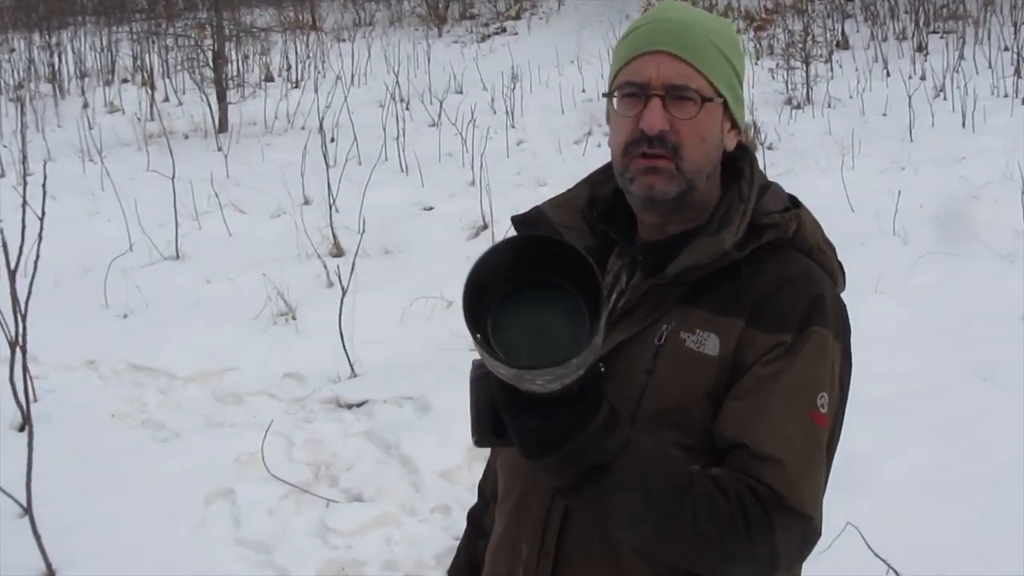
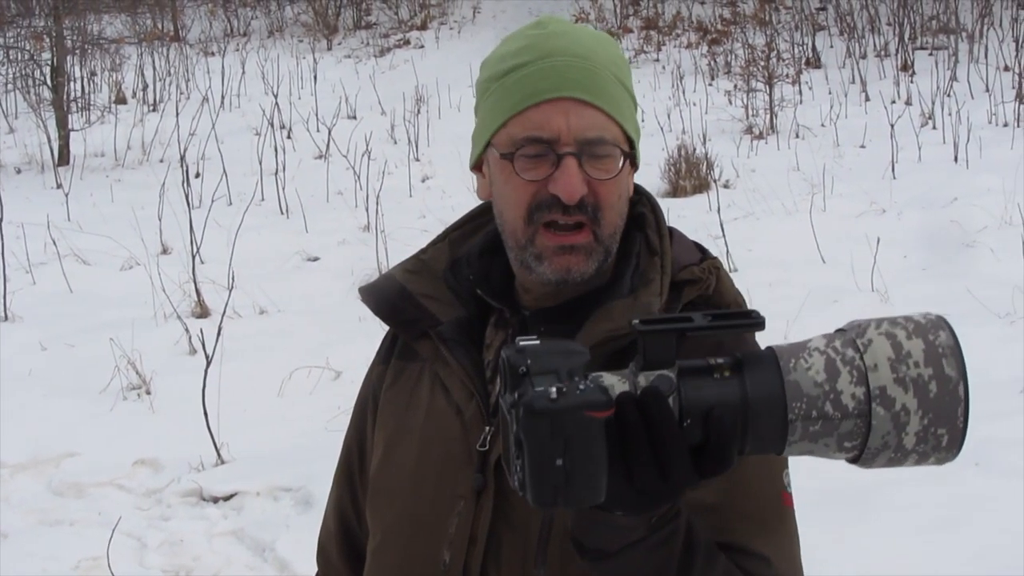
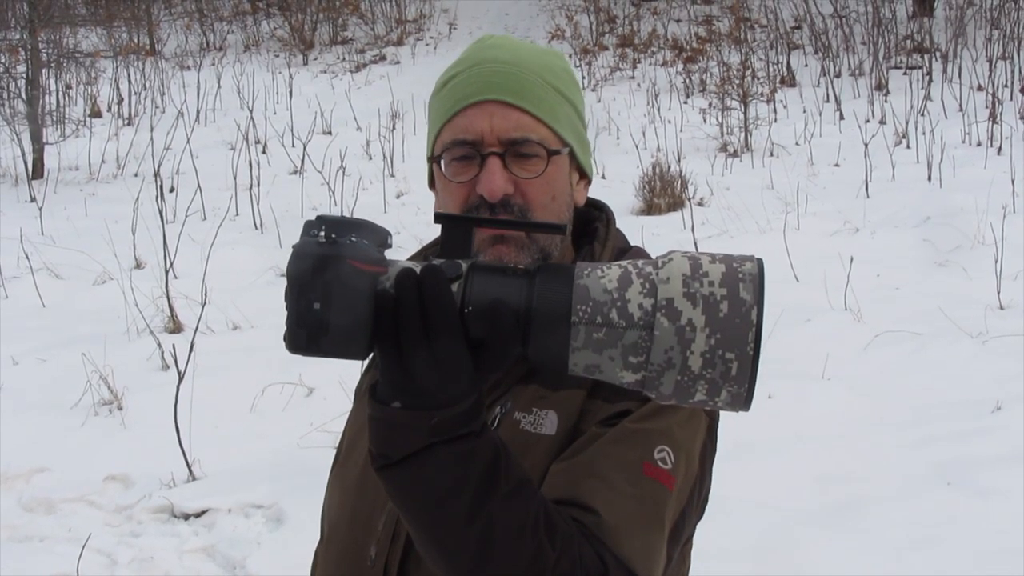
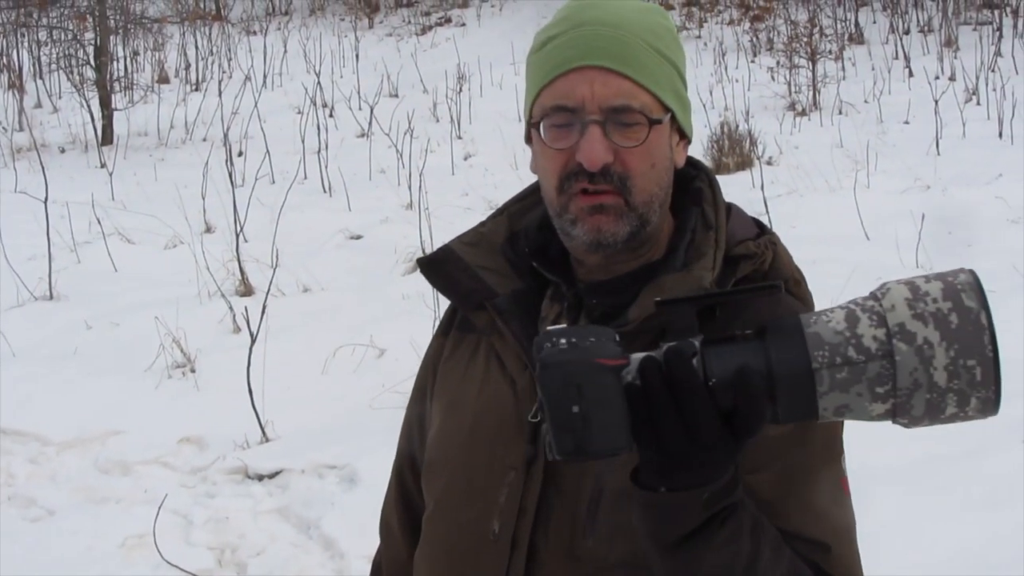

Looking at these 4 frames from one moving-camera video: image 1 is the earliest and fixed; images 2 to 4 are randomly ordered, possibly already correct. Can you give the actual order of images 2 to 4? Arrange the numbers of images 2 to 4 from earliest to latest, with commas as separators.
4, 2, 3
